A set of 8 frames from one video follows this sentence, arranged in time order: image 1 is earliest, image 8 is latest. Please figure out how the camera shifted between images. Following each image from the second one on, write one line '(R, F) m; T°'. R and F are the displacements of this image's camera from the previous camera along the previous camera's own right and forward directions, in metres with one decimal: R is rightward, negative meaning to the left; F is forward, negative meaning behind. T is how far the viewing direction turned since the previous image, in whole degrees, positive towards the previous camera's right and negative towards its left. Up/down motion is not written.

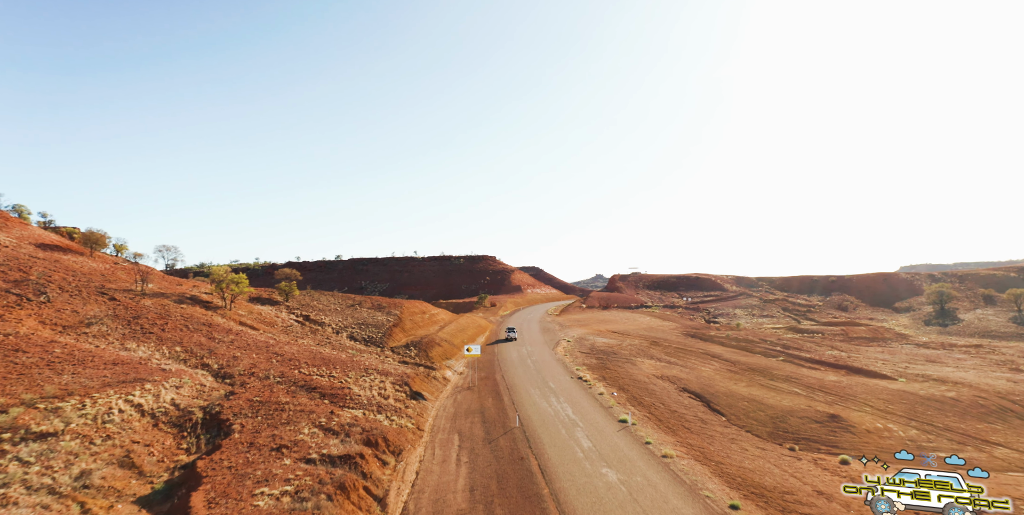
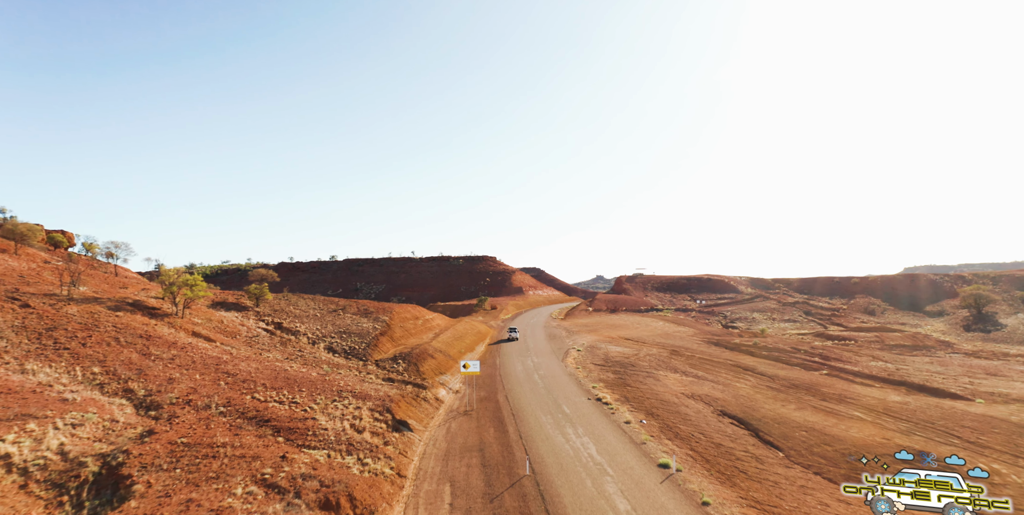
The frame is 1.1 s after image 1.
(-0.3, +6.1) m; 0°
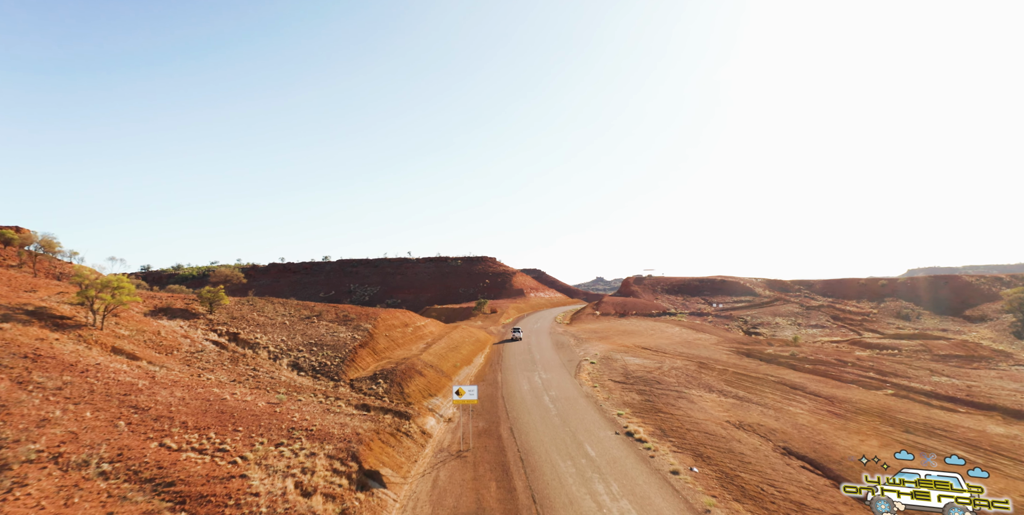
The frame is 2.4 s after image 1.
(-0.3, +6.7) m; 0°
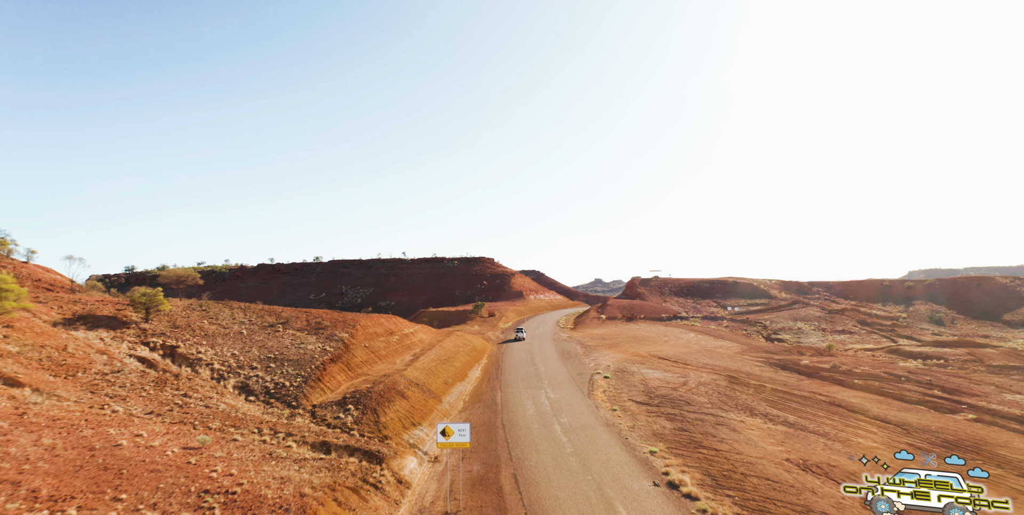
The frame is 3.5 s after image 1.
(-0.2, +6.0) m; 0°
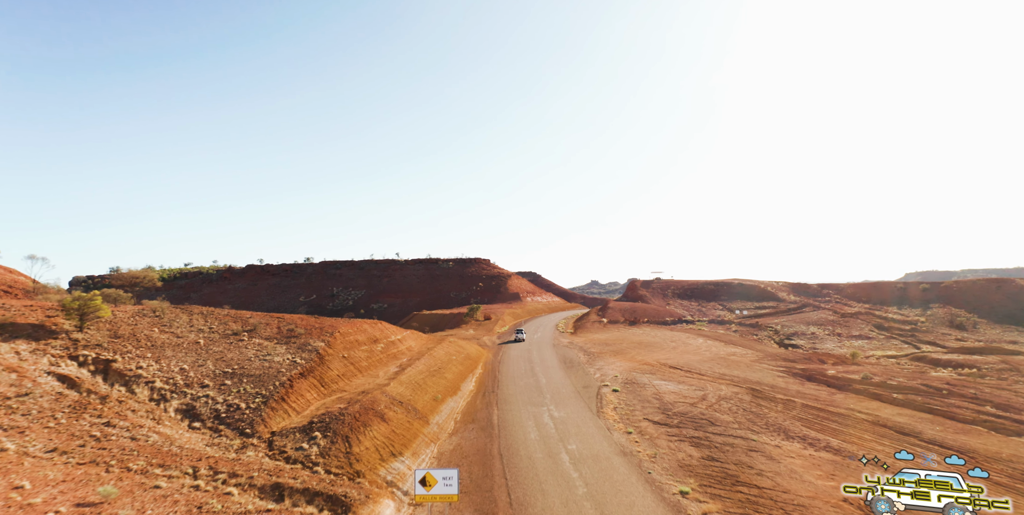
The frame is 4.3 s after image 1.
(-0.1, +4.0) m; 0°
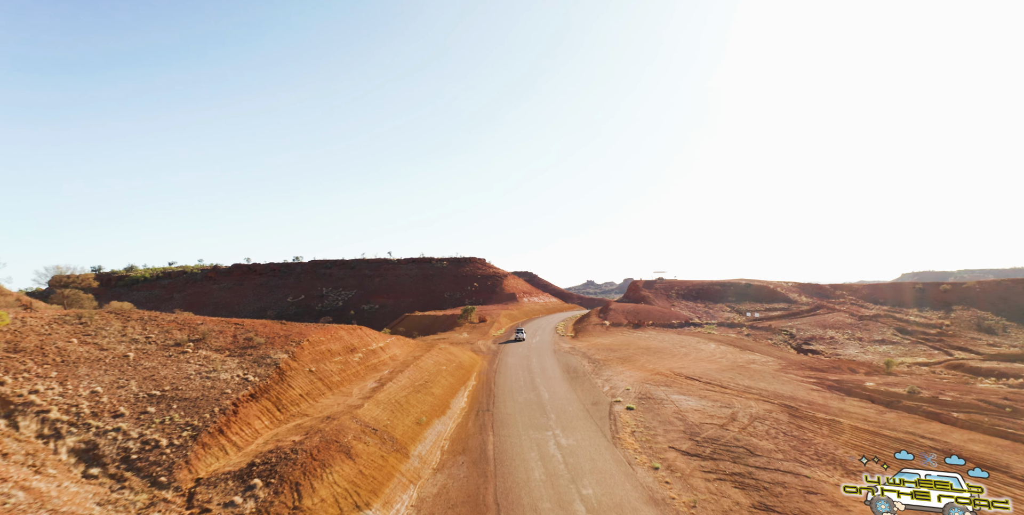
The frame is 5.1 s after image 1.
(-0.1, +4.8) m; 0°
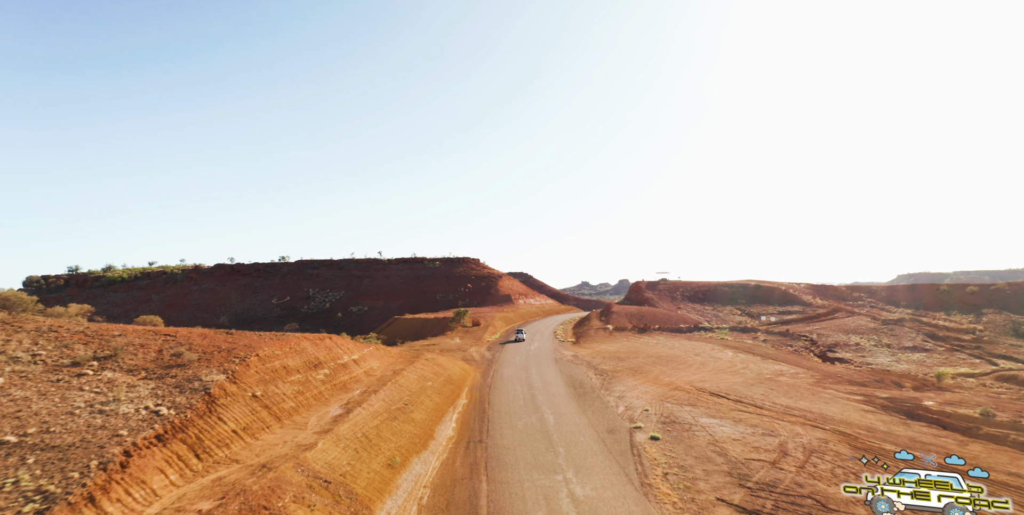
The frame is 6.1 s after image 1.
(-0.2, +5.5) m; +1°
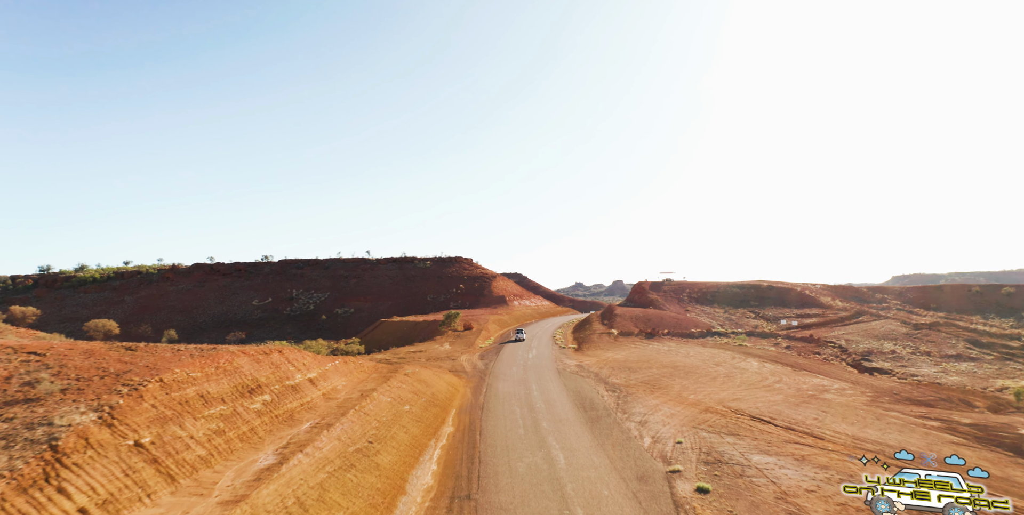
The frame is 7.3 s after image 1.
(-0.2, +6.2) m; +1°
